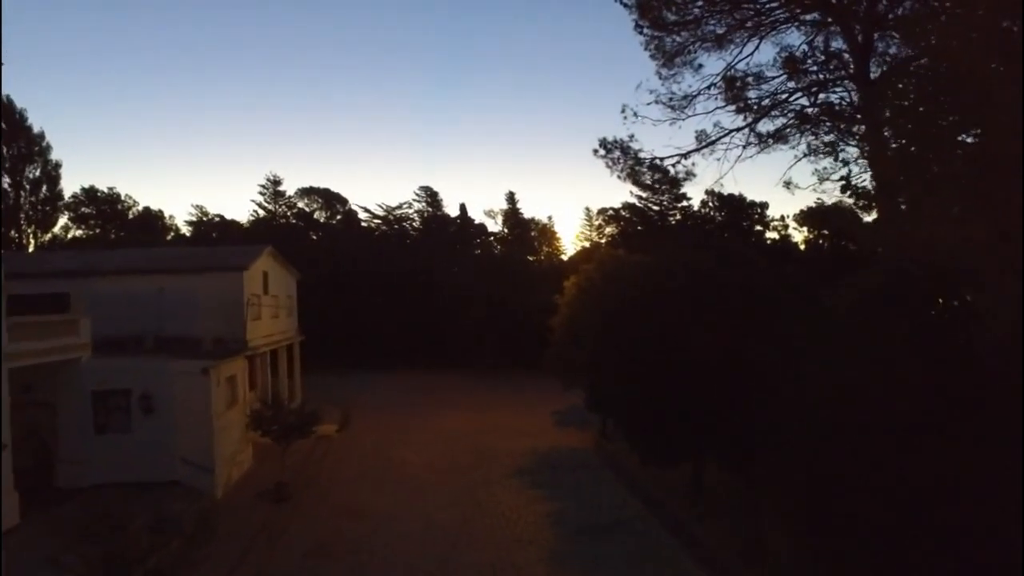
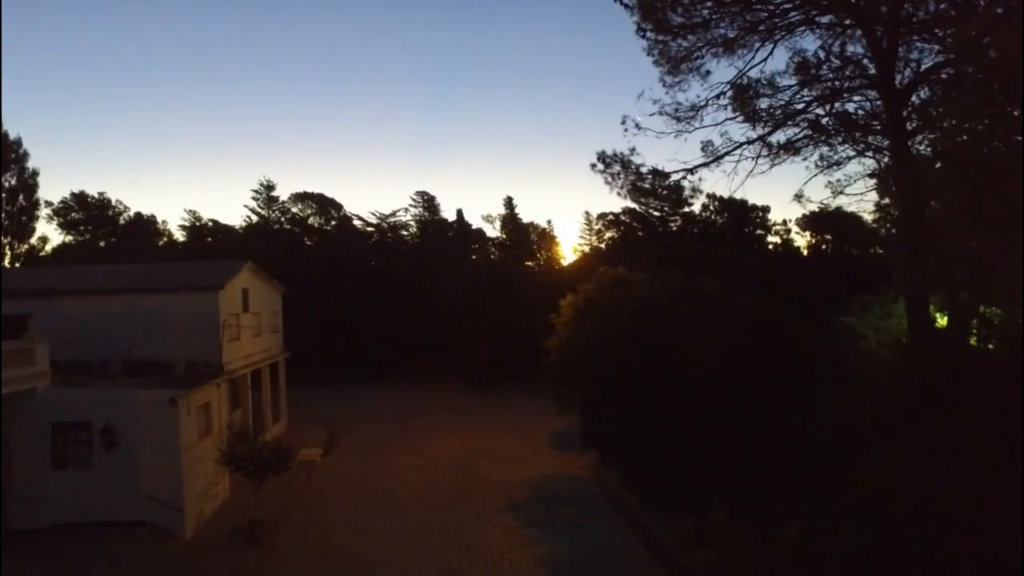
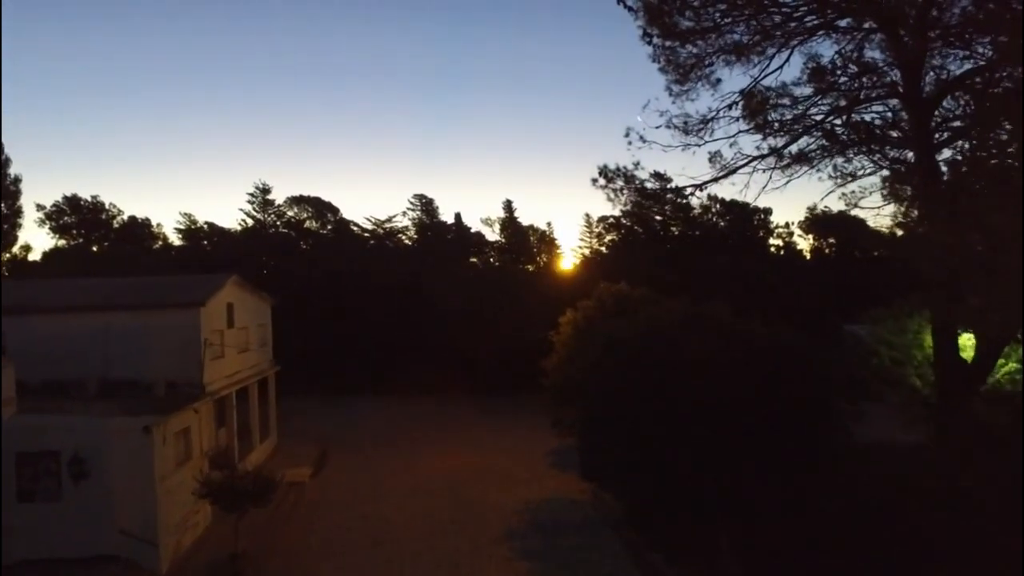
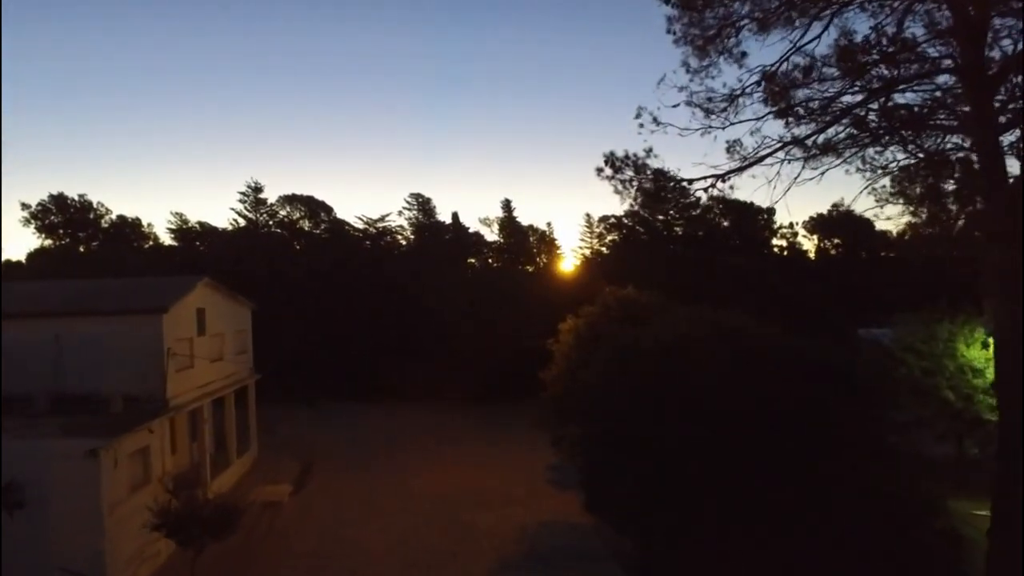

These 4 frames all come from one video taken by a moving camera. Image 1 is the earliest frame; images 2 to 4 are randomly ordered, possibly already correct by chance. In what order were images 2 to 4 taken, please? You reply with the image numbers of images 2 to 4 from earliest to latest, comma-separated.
2, 3, 4
